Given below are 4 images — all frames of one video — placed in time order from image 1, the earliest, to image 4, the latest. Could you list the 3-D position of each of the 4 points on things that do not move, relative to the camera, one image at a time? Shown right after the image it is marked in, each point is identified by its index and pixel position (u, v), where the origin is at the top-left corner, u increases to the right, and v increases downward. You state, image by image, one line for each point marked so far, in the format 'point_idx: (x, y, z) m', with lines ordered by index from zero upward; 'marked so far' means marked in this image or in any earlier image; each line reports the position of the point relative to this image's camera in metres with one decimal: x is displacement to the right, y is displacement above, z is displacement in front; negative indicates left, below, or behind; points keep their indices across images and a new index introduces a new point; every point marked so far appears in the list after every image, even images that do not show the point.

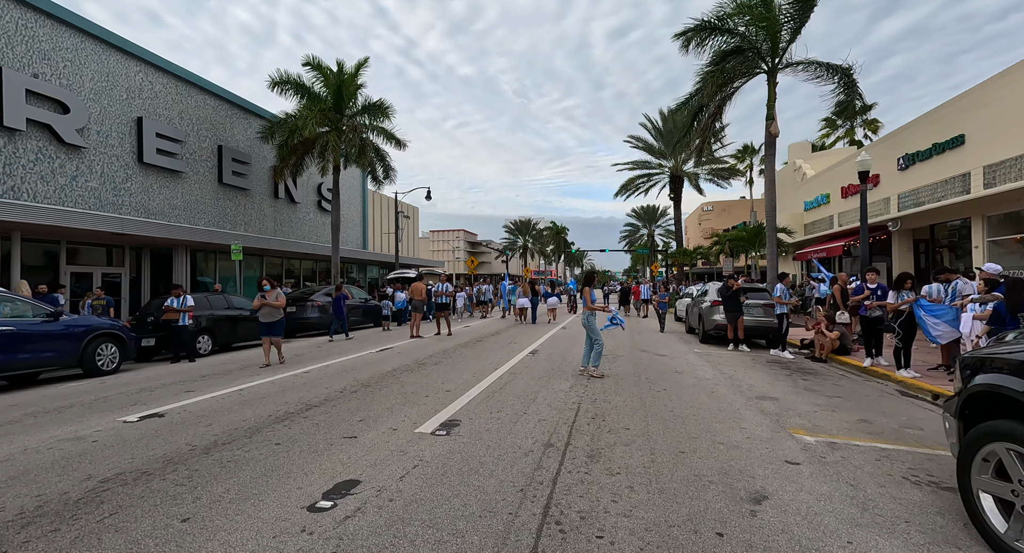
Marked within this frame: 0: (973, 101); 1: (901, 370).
0: (+12.9, +4.9, +14.1) m
1: (+6.6, -1.6, +8.5) m
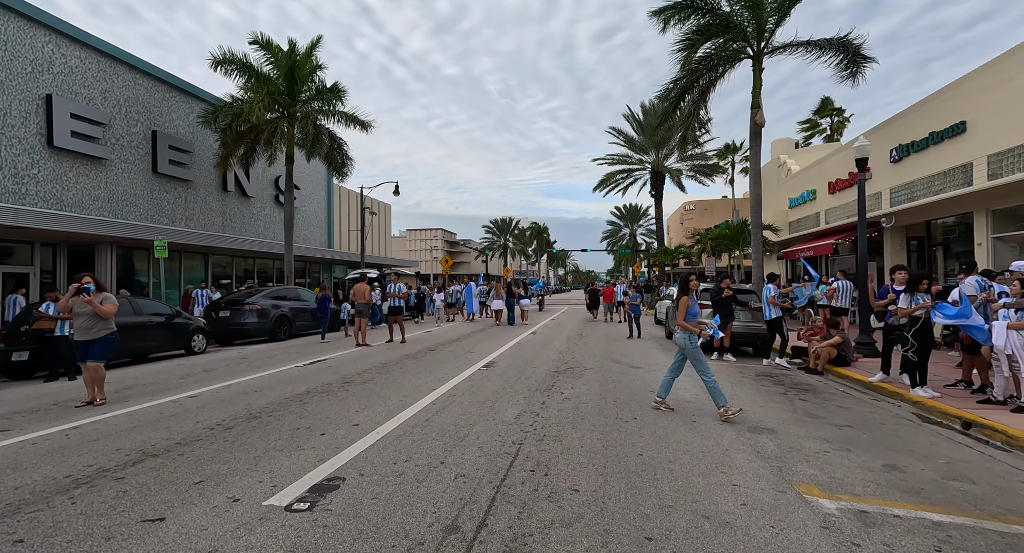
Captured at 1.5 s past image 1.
0: (+11.9, +4.9, +12.9) m
1: (+5.8, -1.6, +7.2) m
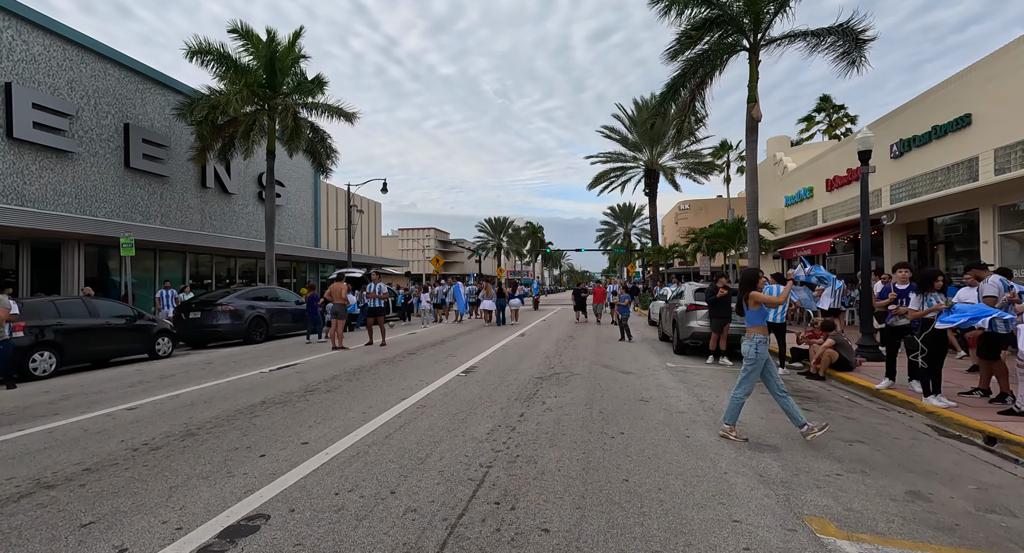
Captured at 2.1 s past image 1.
0: (+11.5, +4.9, +12.4) m
1: (+5.5, -1.6, +6.6) m
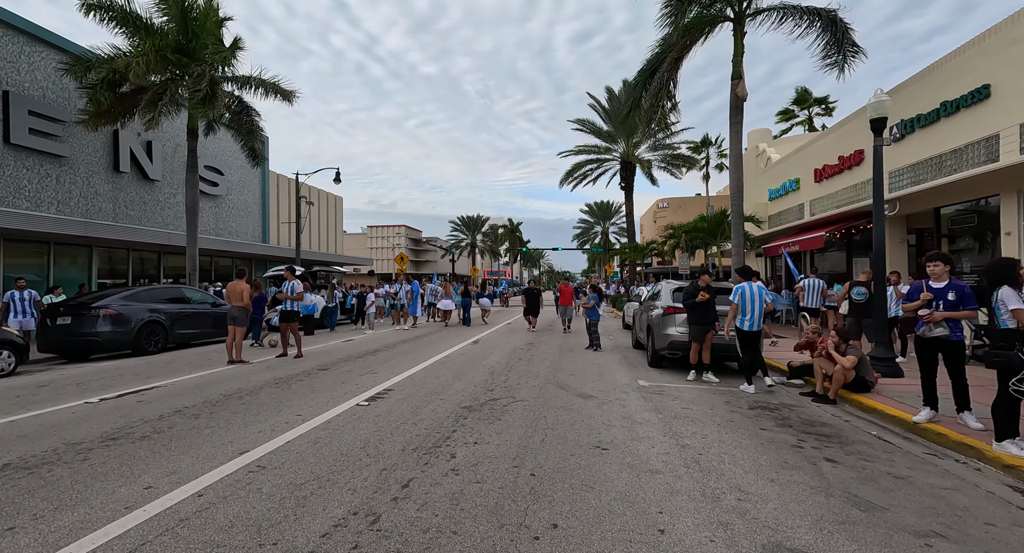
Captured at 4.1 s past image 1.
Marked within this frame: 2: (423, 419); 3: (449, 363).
0: (+10.3, +5.0, +10.7) m
1: (+4.5, -1.5, +4.6) m
2: (-1.0, -1.6, +5.8) m
3: (-1.2, -1.7, +9.7) m
